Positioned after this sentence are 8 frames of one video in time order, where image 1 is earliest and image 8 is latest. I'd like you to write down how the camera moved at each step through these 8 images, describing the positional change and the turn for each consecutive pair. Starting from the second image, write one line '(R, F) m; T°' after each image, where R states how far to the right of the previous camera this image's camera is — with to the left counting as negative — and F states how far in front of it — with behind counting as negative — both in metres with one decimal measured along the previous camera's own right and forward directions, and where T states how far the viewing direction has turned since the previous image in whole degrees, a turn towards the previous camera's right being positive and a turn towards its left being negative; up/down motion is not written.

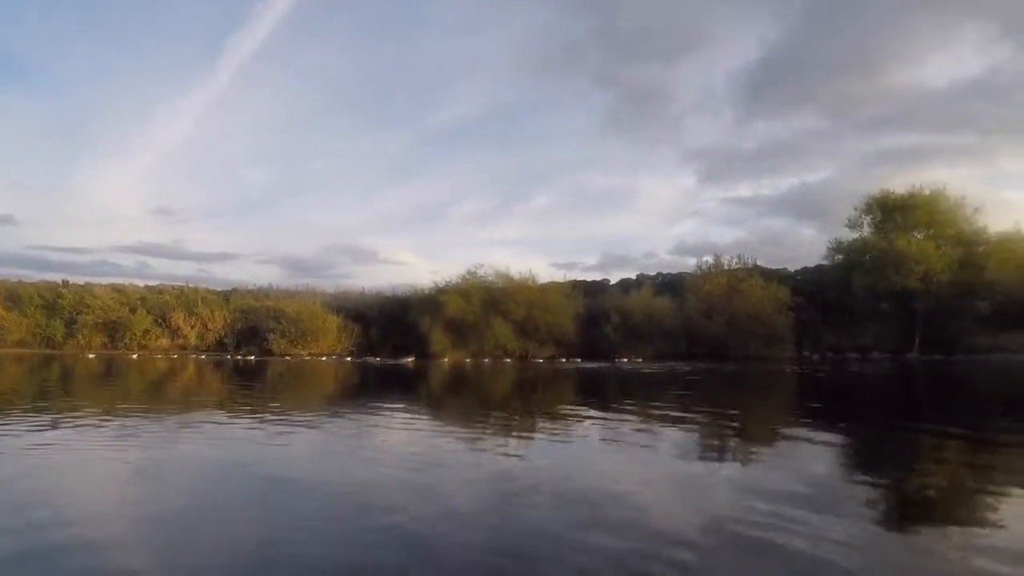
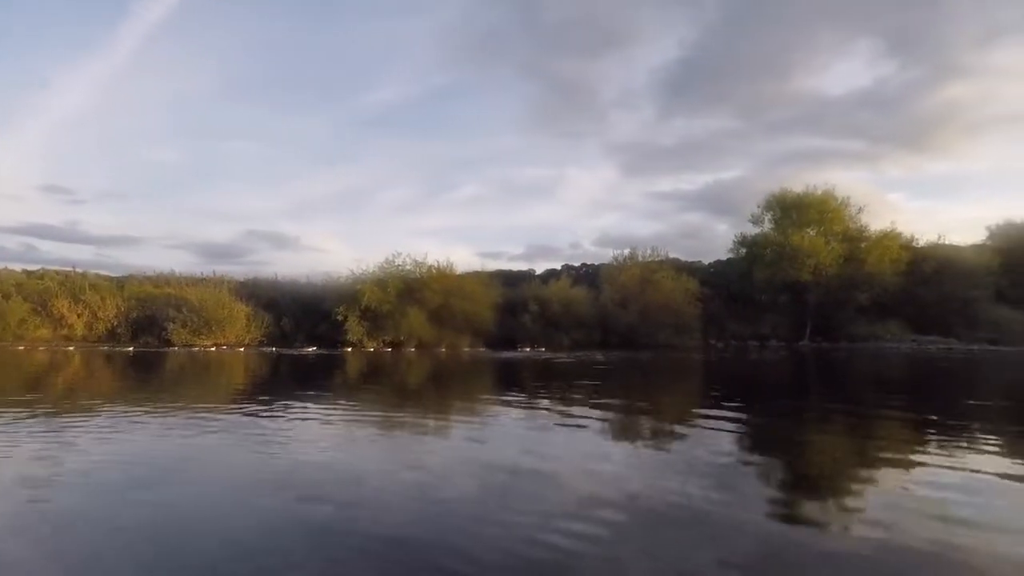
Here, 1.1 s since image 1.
(+0.8, +0.1) m; +7°
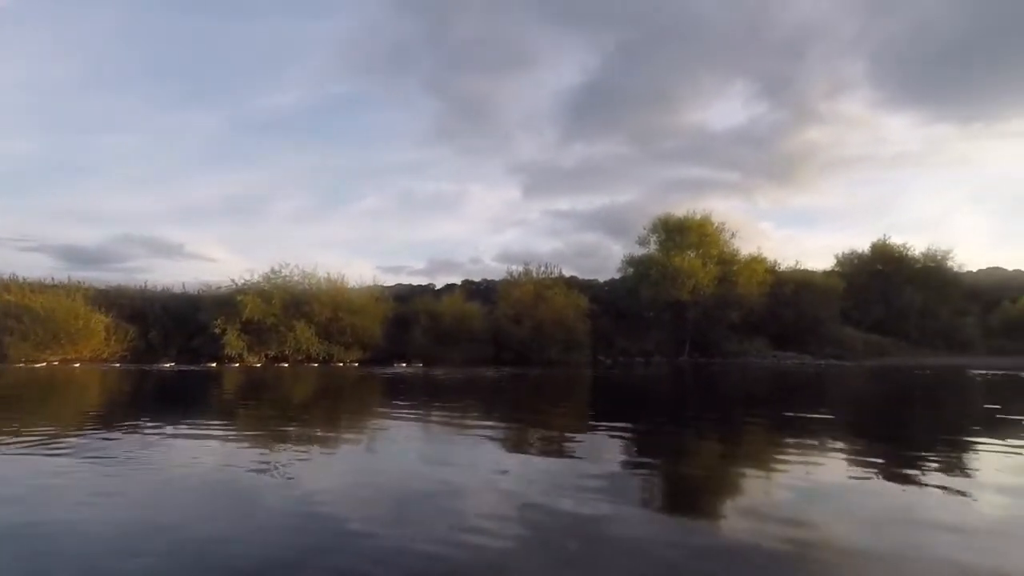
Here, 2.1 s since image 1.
(+0.8, +0.2) m; +10°
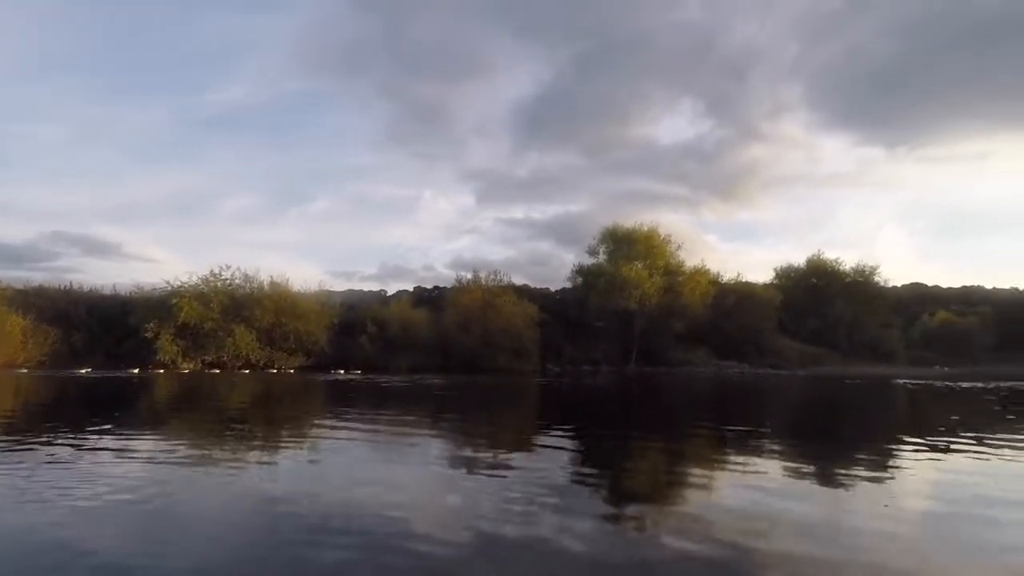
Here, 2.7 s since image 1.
(-5.2, +1.0) m; -6°
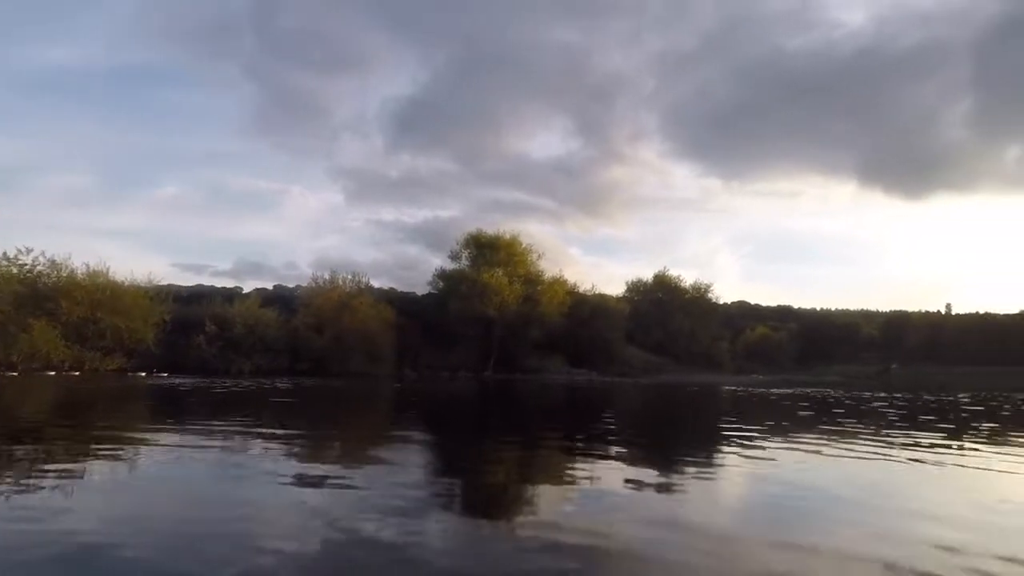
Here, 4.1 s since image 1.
(+1.4, +3.2) m; +14°
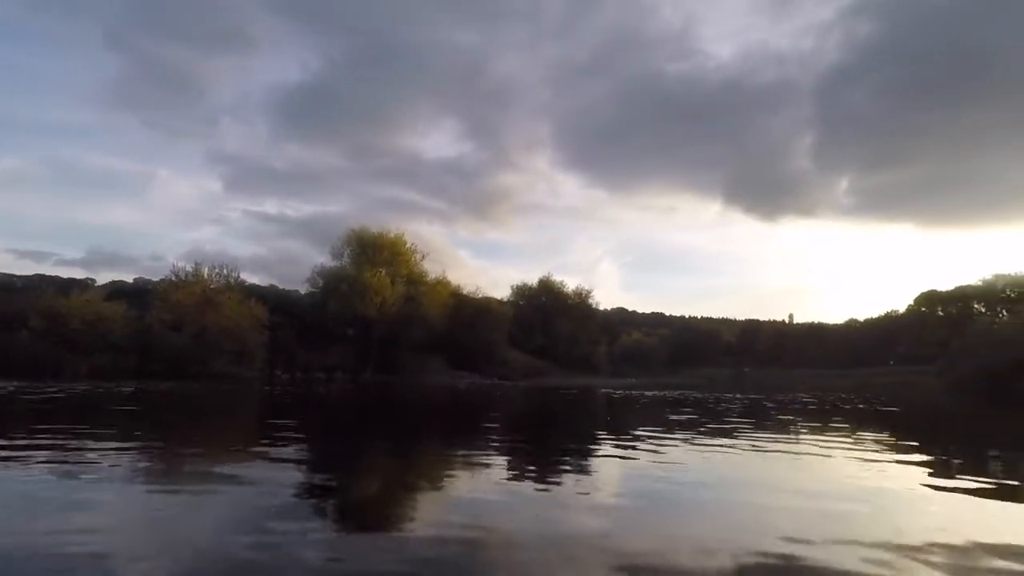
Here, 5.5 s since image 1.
(+2.1, +2.7) m; +11°
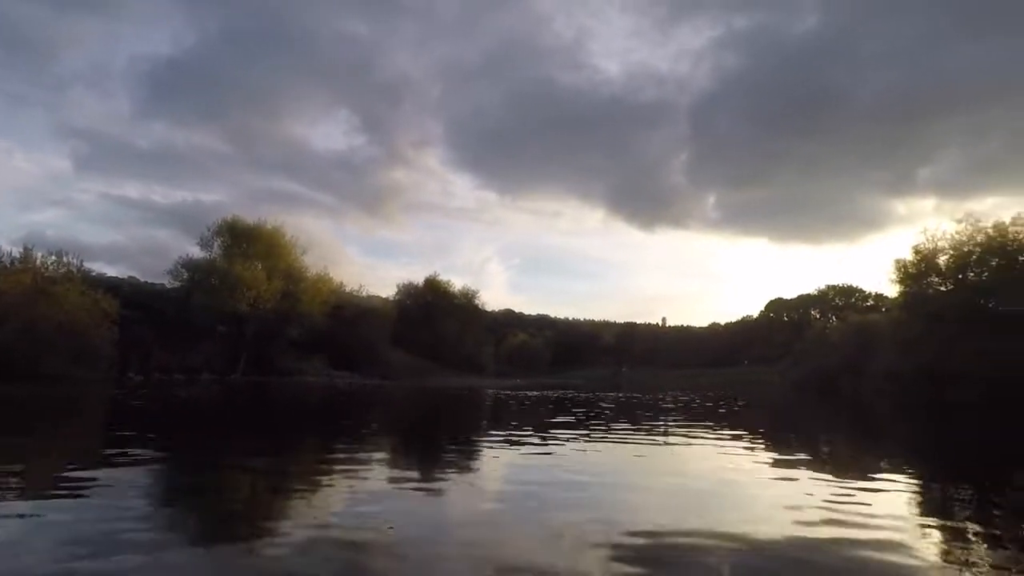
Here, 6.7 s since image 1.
(+2.8, +1.1) m; +11°
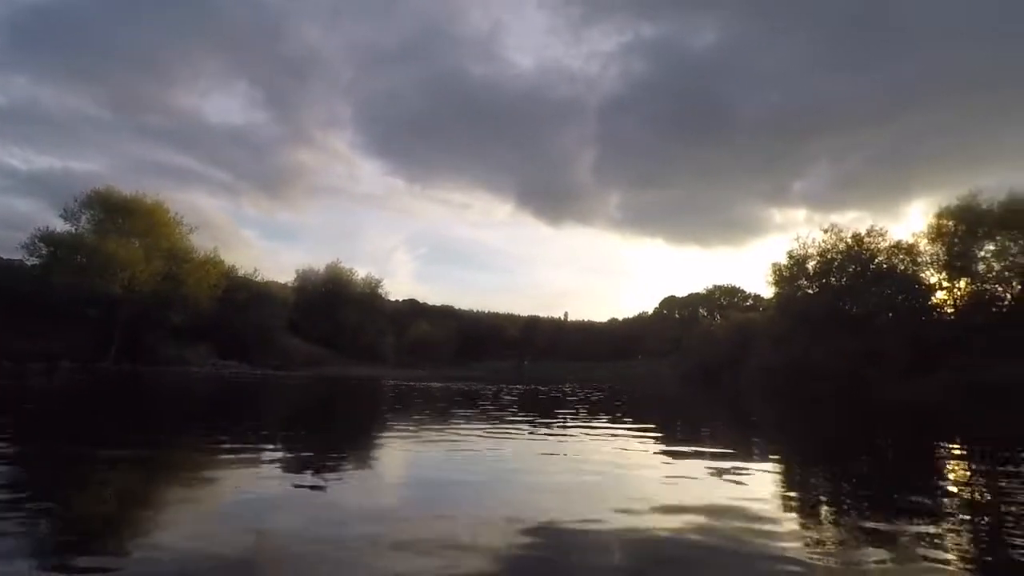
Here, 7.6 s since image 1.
(+1.0, +0.6) m; +9°
